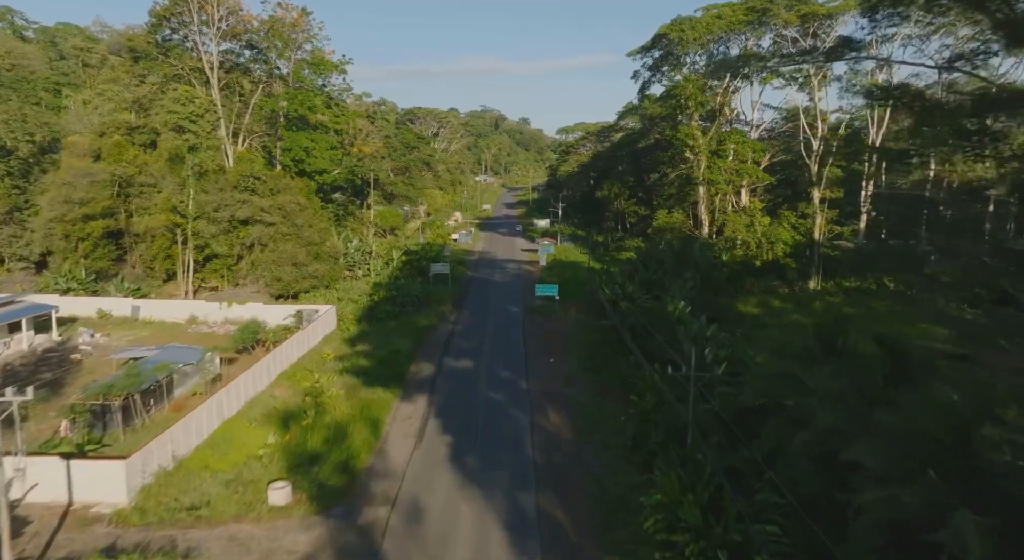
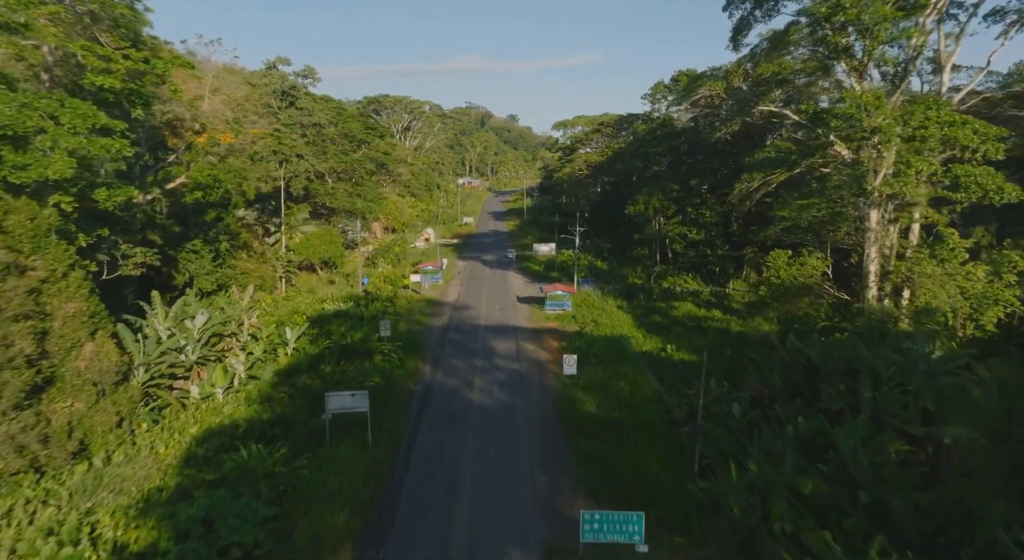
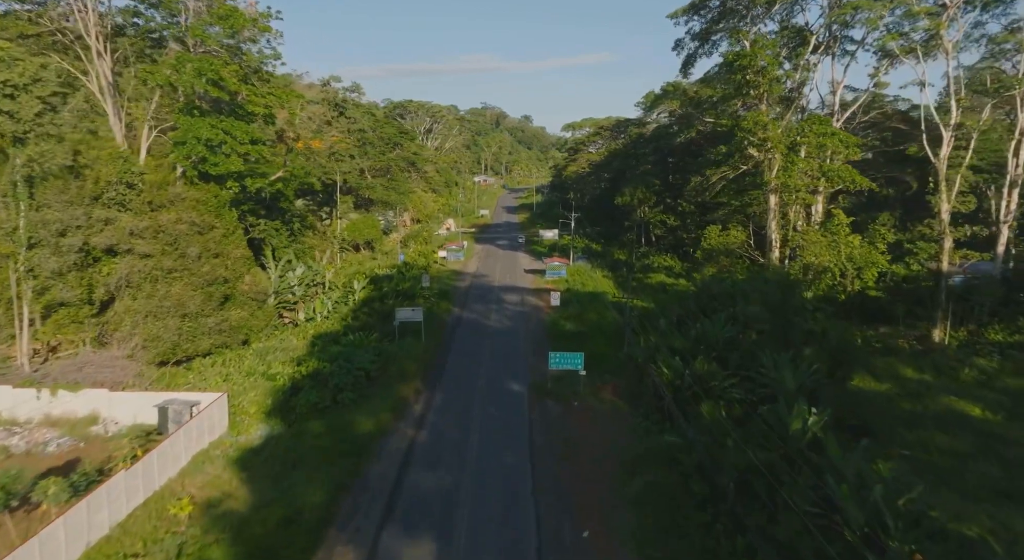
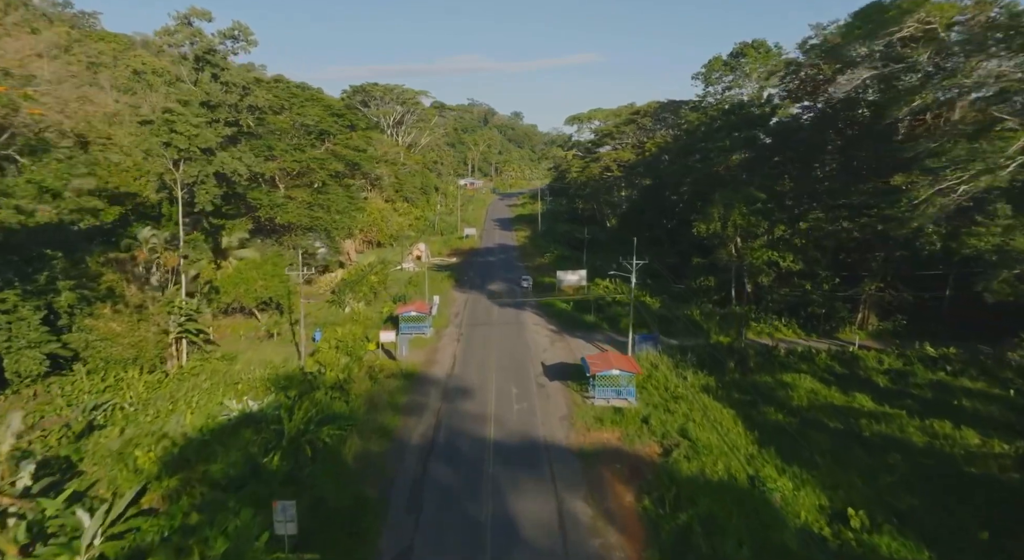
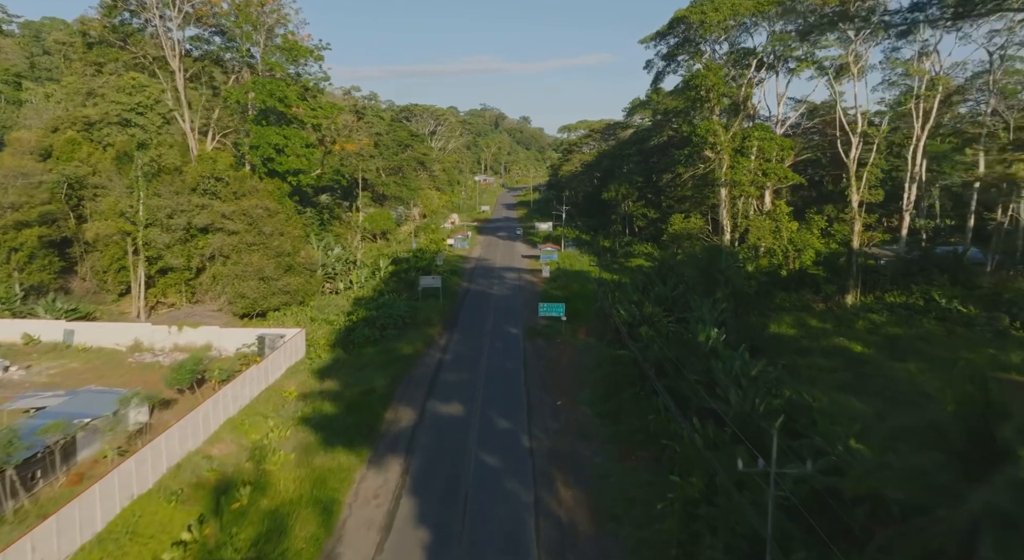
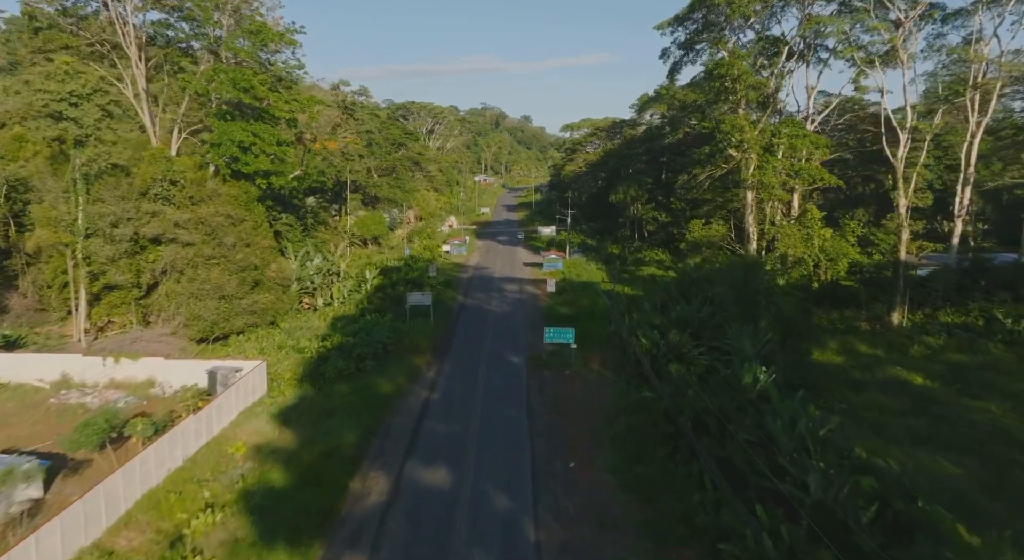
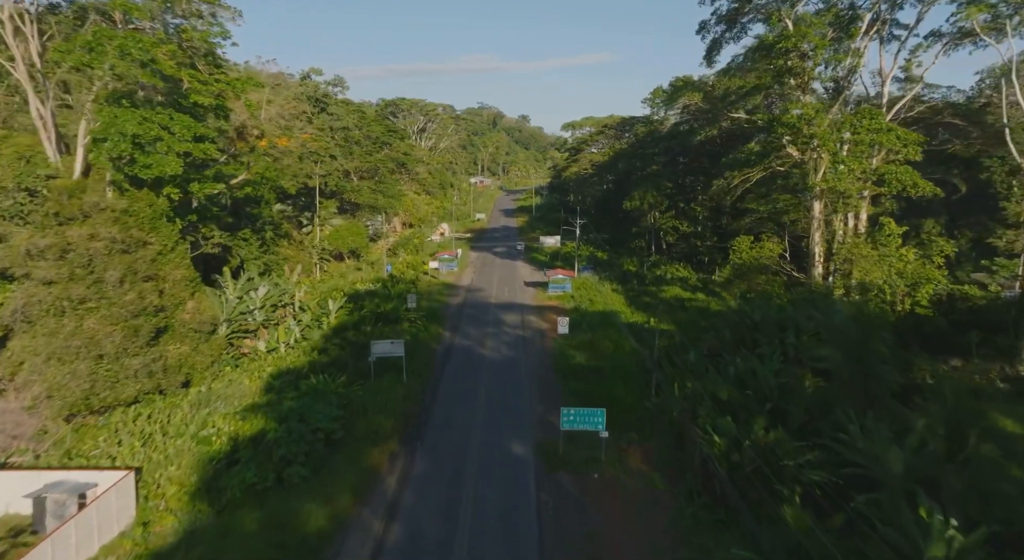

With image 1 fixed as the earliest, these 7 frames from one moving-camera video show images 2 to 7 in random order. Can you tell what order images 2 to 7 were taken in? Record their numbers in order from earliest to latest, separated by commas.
5, 6, 3, 7, 2, 4
